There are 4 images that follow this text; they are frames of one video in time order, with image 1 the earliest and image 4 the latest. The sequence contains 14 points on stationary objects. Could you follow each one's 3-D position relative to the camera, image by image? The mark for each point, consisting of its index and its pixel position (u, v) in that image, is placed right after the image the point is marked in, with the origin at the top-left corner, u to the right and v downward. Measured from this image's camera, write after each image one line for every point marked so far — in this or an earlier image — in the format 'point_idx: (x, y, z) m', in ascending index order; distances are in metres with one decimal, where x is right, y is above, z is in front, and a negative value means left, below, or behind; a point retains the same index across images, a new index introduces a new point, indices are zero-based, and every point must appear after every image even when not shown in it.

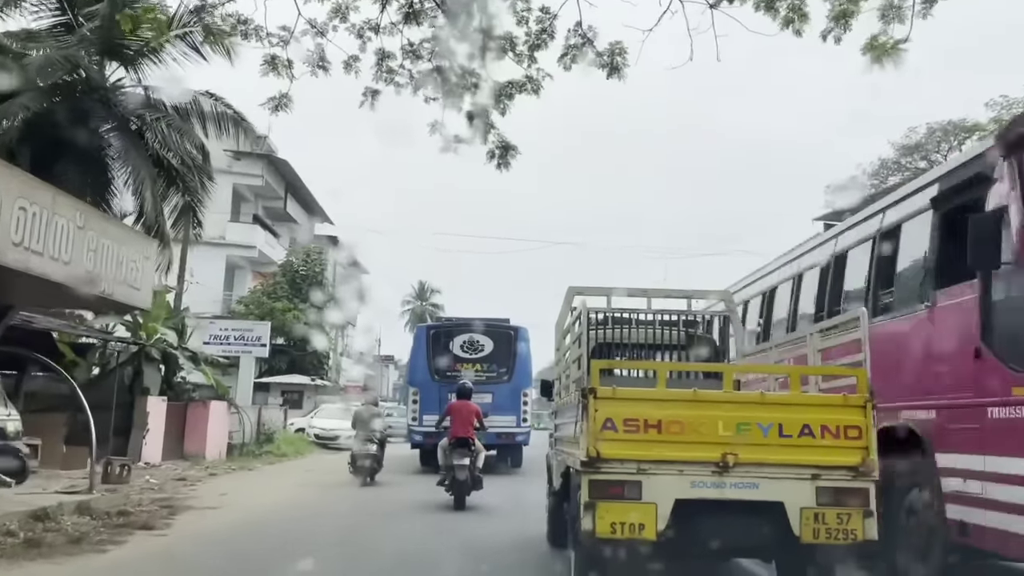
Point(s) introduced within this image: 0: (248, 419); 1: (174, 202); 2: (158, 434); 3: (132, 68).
0: (-5.6, -2.8, +19.2) m
1: (-5.6, +1.4, +14.9) m
2: (-6.1, -2.5, +15.4) m
3: (-5.9, +3.4, +14.0) m
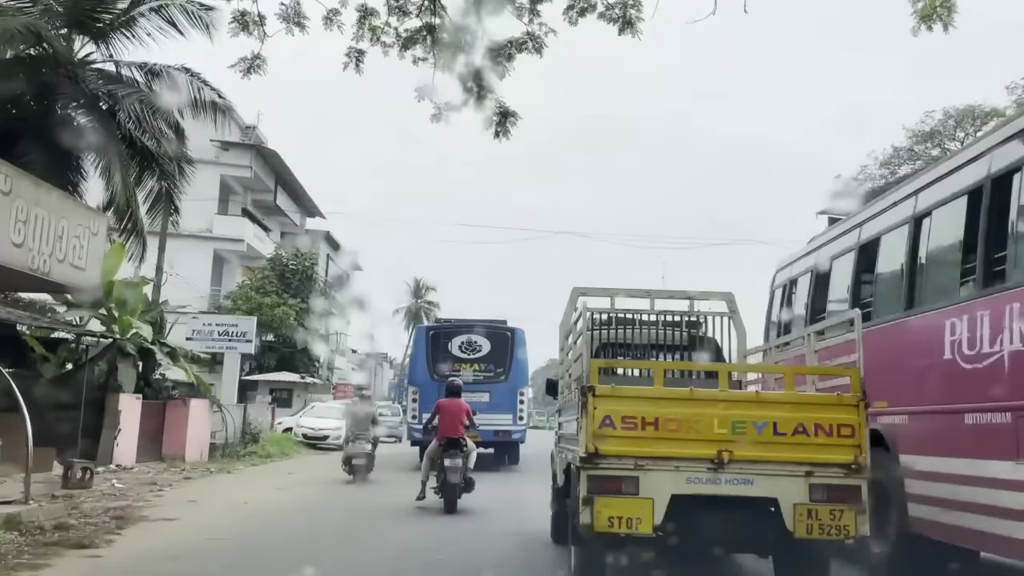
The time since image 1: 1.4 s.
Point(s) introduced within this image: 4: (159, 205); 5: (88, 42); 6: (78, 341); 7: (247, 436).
0: (-5.6, -2.6, +18.3) m
1: (-5.6, +1.6, +14.0) m
2: (-6.1, -2.3, +14.5) m
3: (-5.9, +3.5, +13.1) m
4: (-5.4, +1.3, +14.0) m
5: (-6.1, +3.6, +13.1) m
6: (-7.1, -0.9, +14.7) m
7: (-5.5, -3.0, +18.6) m
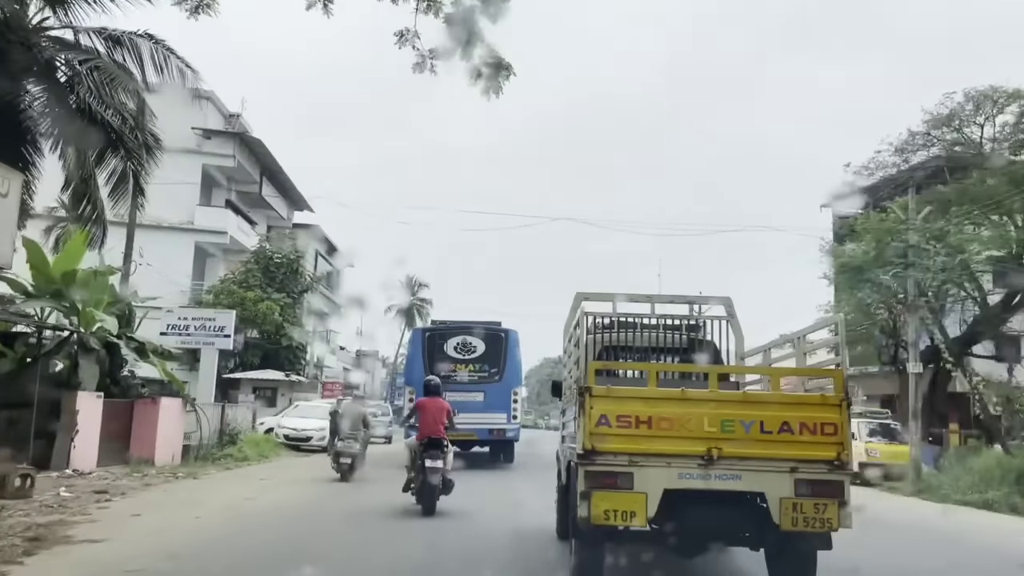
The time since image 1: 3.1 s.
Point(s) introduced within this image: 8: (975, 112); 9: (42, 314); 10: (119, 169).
0: (-5.7, -2.5, +17.2) m
1: (-5.7, +1.7, +12.8) m
2: (-6.2, -2.2, +13.4) m
3: (-6.0, +3.7, +11.9) m
4: (-5.5, +1.4, +12.8) m
5: (-6.2, +3.7, +12.0) m
6: (-7.1, -0.7, +13.6) m
7: (-5.6, -2.9, +17.5) m
8: (+9.8, +3.7, +19.3) m
9: (-7.4, -0.4, +14.3) m
10: (-5.6, +1.7, +12.8) m
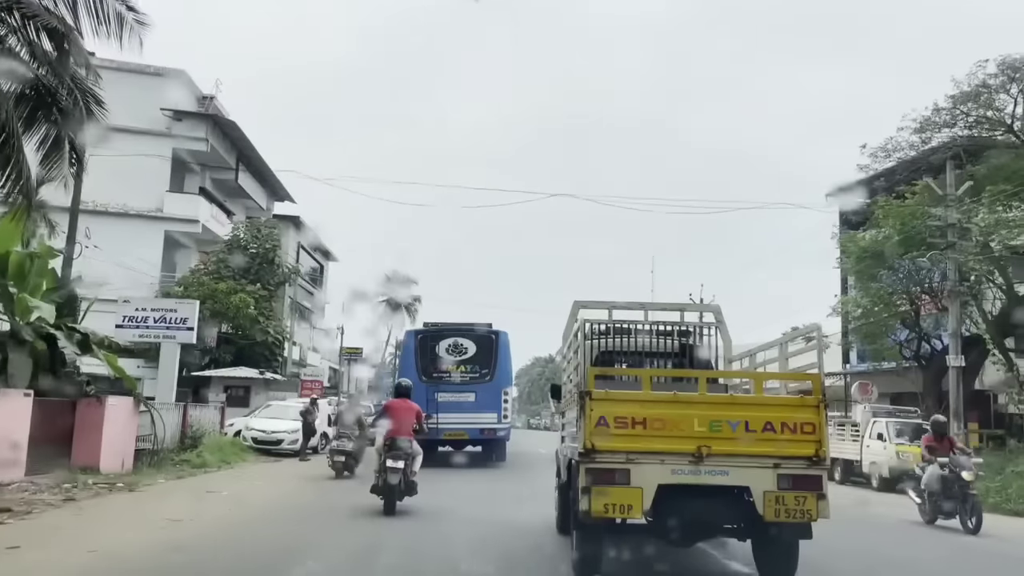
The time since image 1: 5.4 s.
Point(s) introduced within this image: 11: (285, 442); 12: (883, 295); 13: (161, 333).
0: (-5.9, -2.2, +15.6) m
1: (-5.8, +1.9, +11.2) m
2: (-6.3, -2.0, +11.7) m
3: (-6.0, +3.9, +10.3) m
4: (-5.6, +1.6, +11.2) m
5: (-6.3, +3.9, +10.3) m
6: (-7.2, -0.5, +11.9) m
7: (-5.7, -2.7, +15.9) m
8: (+9.7, +4.0, +17.8) m
9: (-7.6, -0.2, +12.6) m
10: (-5.7, +1.9, +11.2) m
11: (-4.7, -3.2, +19.1) m
12: (+8.1, -0.2, +19.9) m
13: (-6.6, -0.9, +17.0) m
